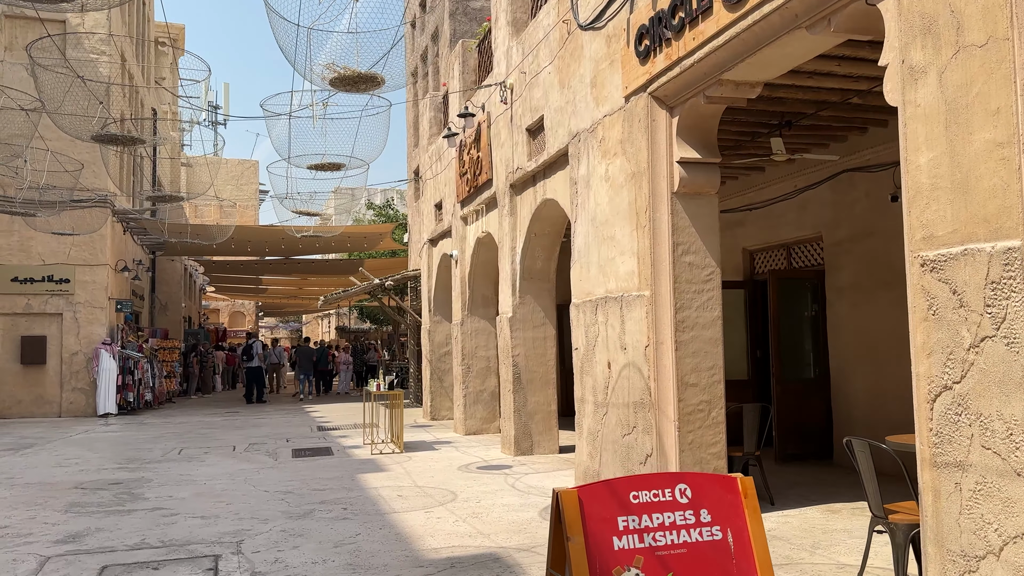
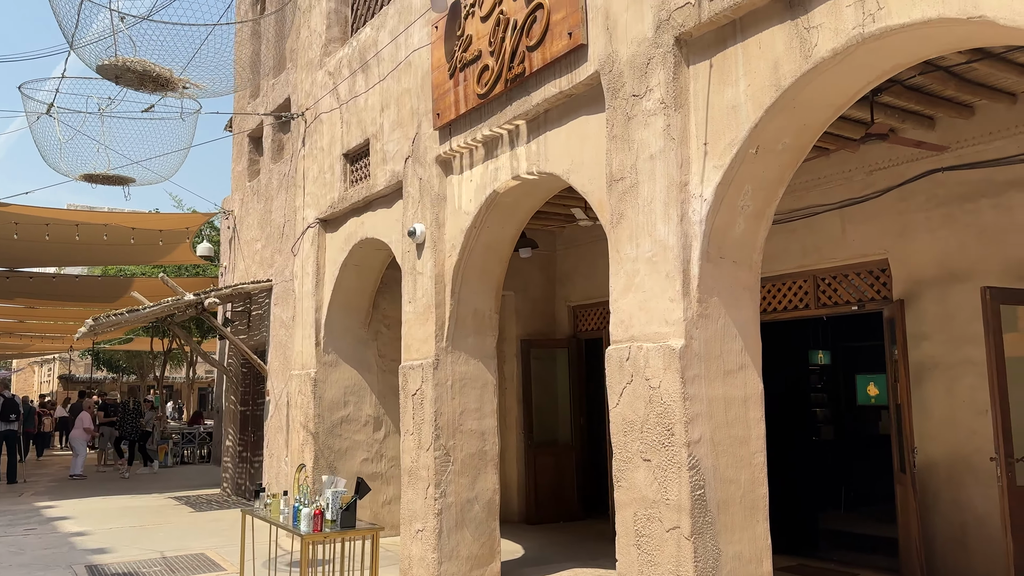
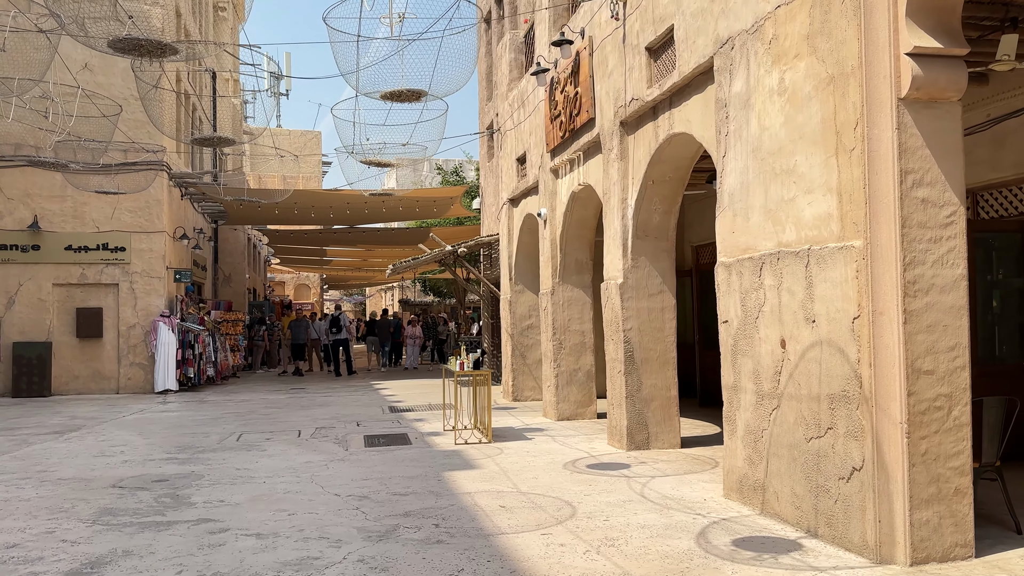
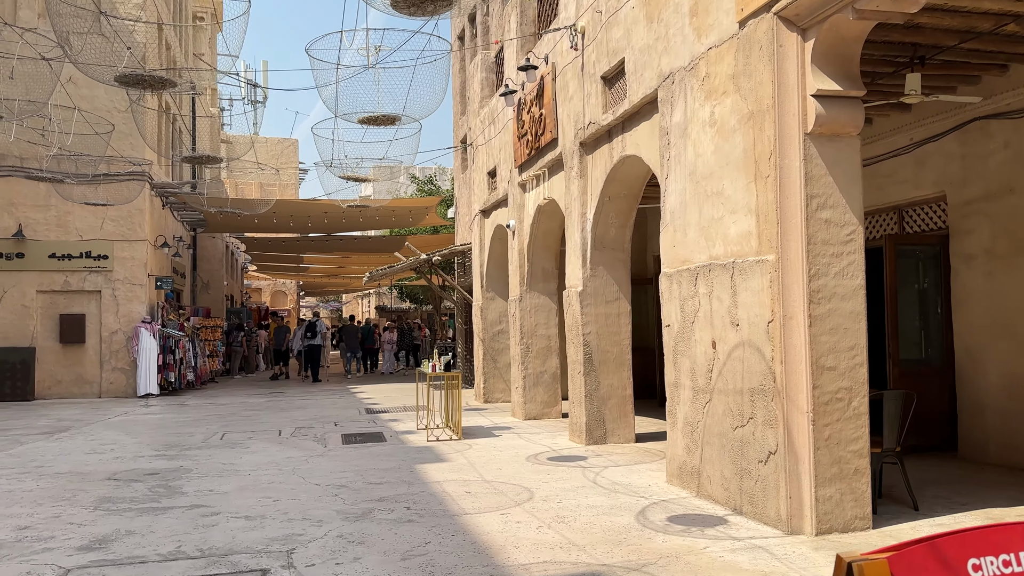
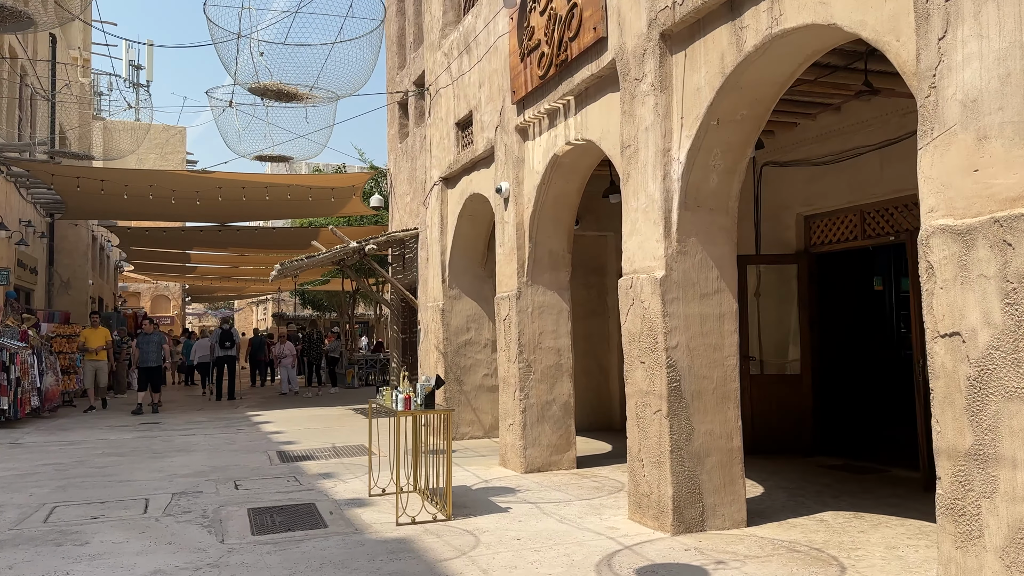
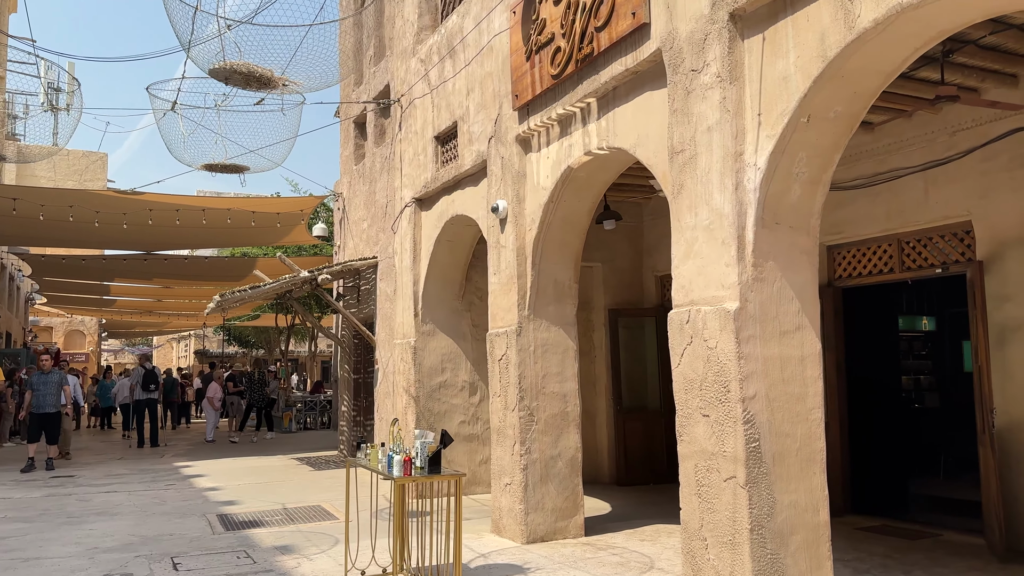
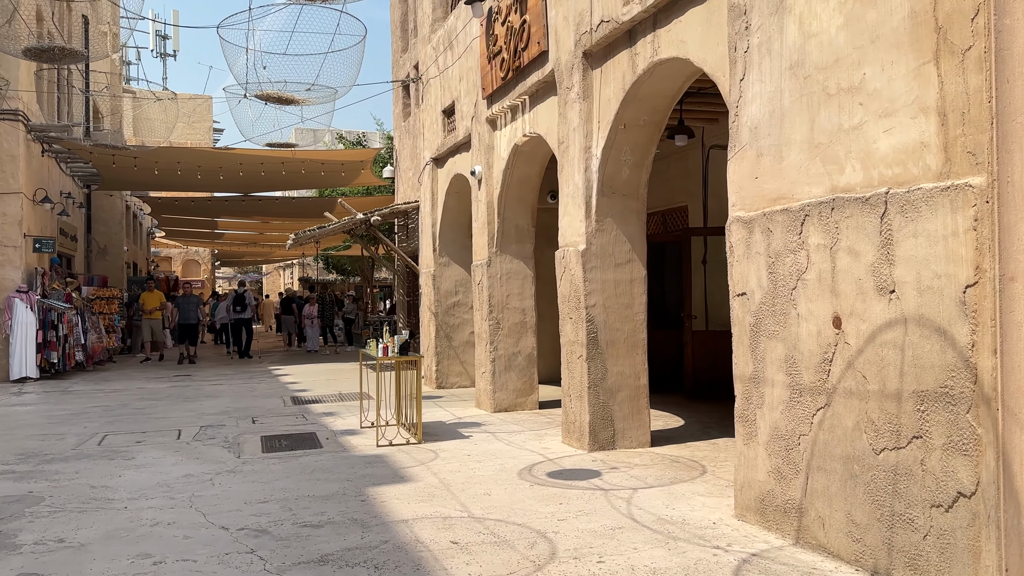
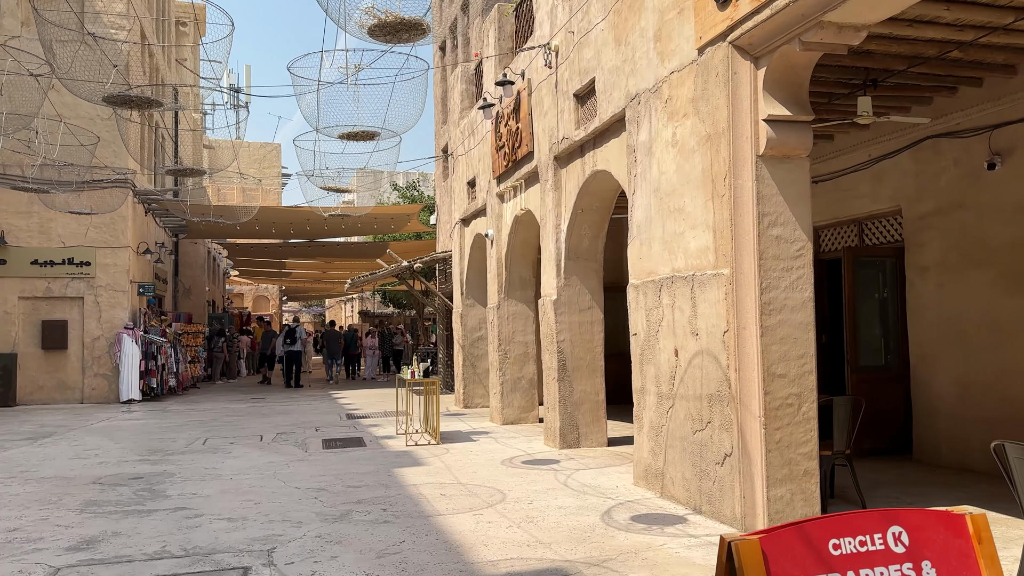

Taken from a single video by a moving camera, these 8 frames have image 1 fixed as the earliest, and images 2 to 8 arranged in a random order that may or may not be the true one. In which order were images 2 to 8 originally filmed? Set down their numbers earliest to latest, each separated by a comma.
8, 4, 3, 7, 5, 6, 2
